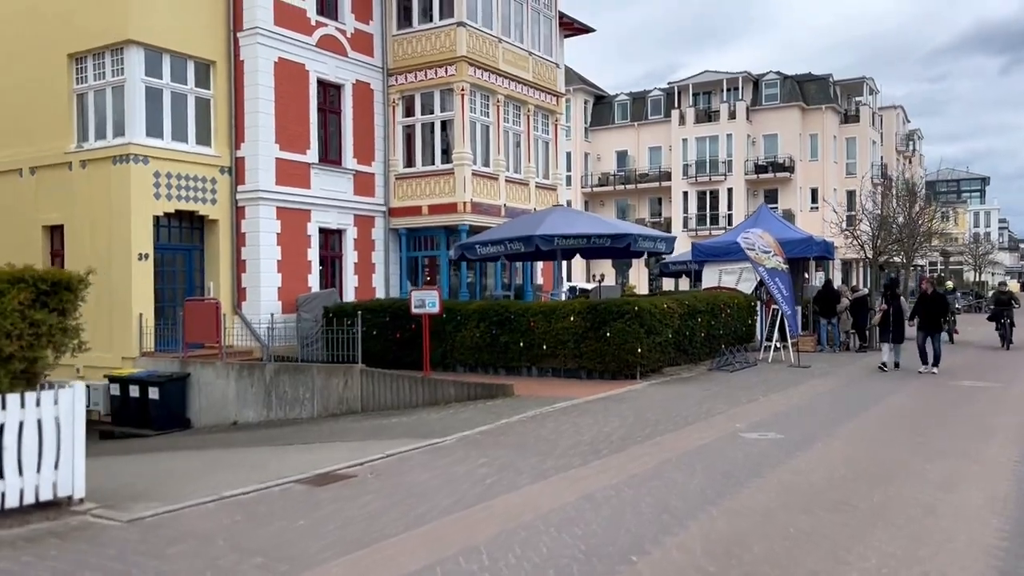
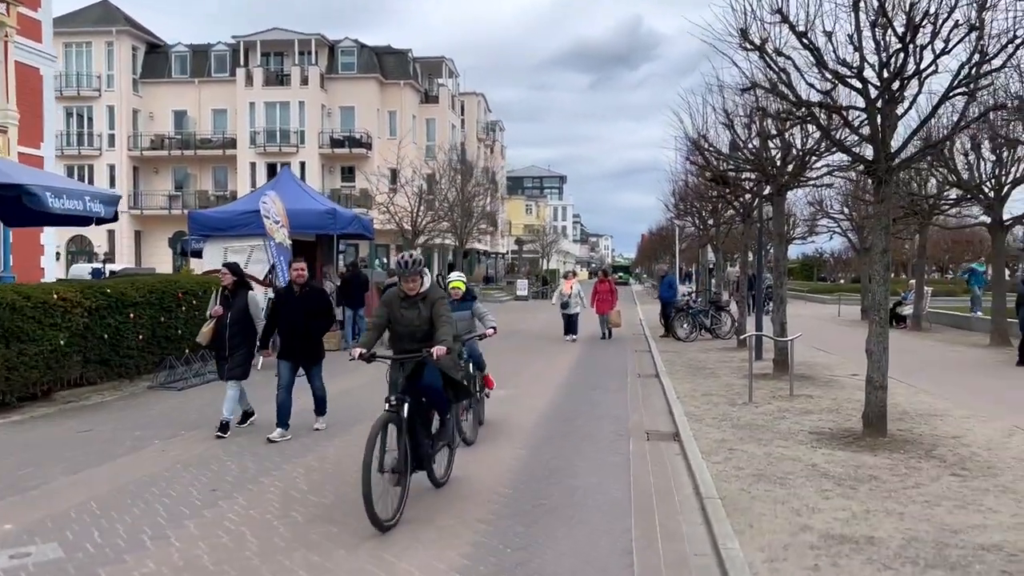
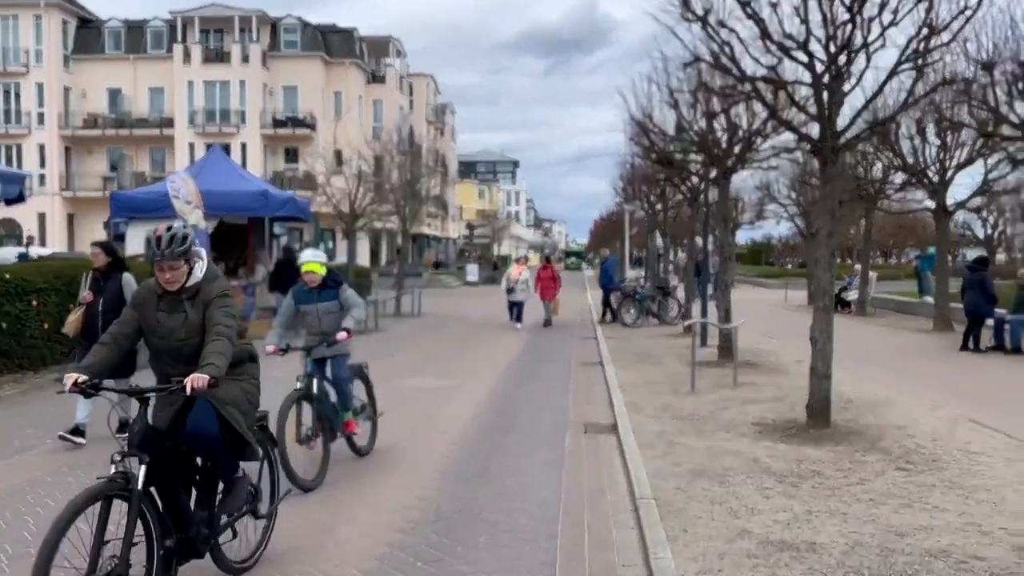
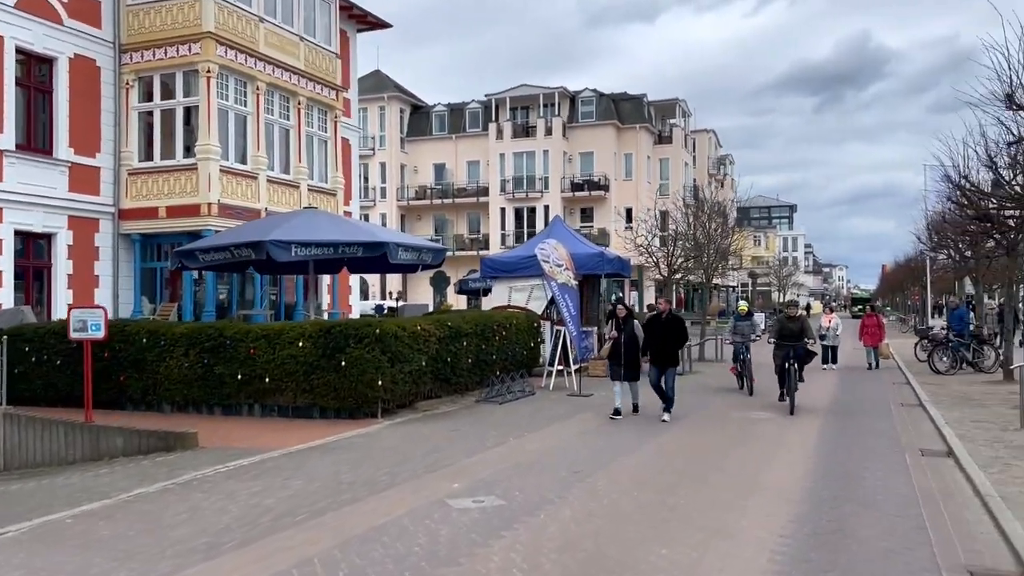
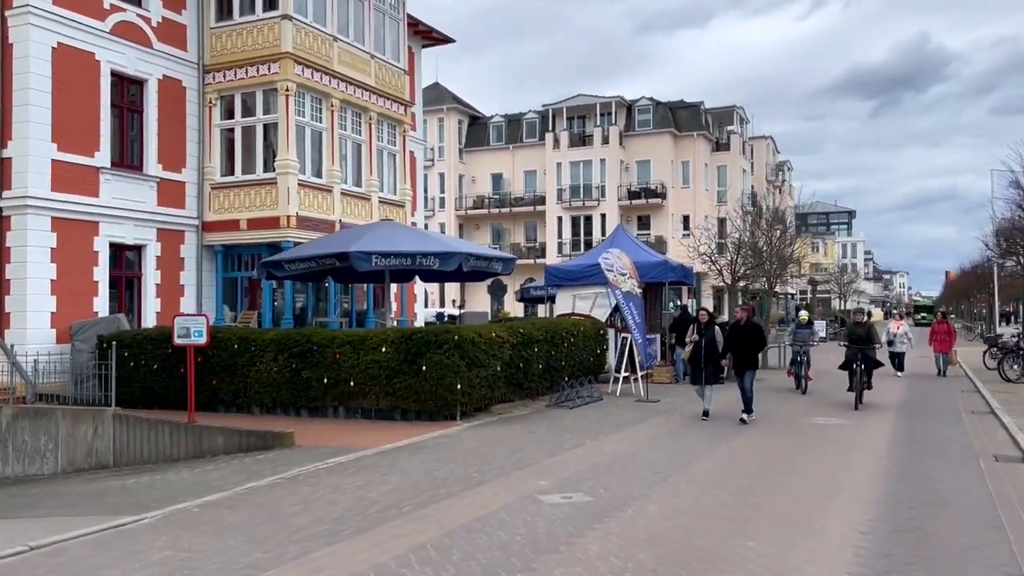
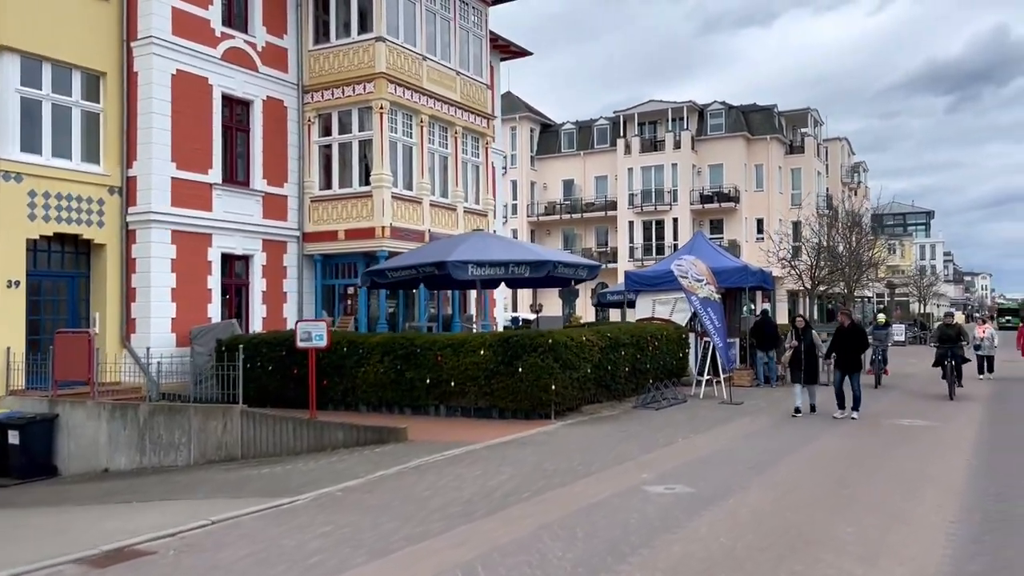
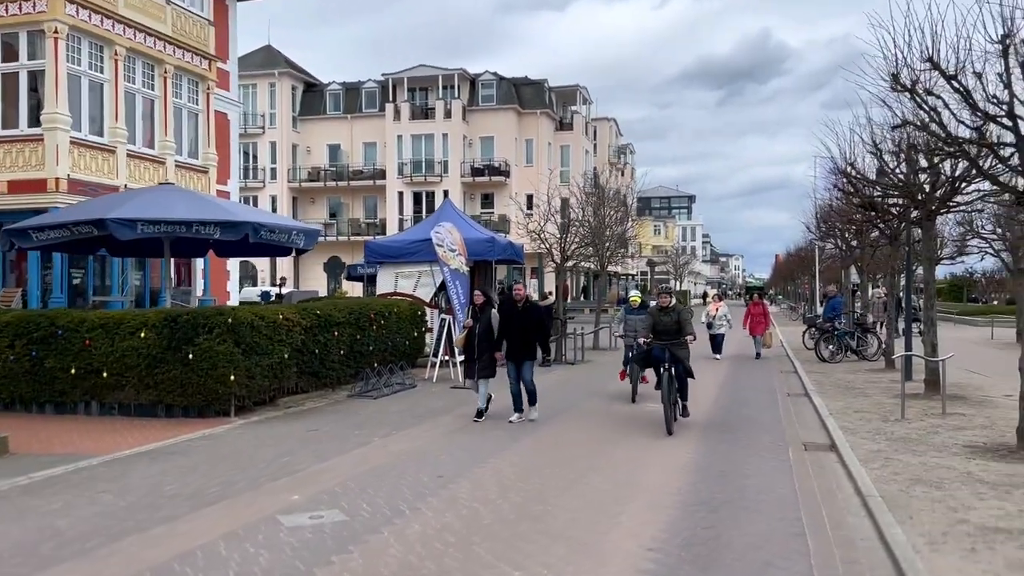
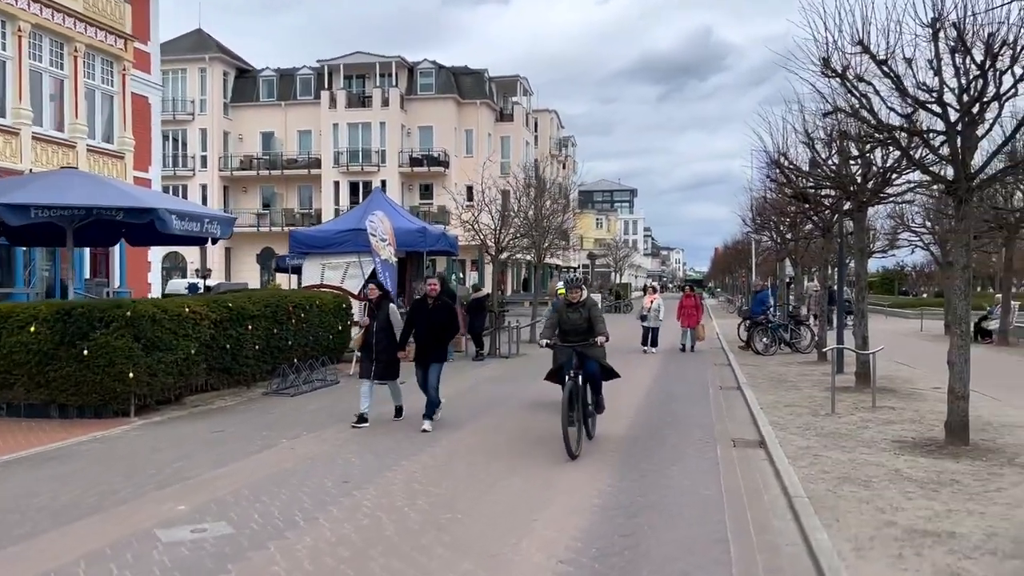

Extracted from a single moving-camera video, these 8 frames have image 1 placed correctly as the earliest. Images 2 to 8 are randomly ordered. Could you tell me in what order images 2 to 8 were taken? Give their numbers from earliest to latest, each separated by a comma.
6, 5, 4, 7, 8, 2, 3
